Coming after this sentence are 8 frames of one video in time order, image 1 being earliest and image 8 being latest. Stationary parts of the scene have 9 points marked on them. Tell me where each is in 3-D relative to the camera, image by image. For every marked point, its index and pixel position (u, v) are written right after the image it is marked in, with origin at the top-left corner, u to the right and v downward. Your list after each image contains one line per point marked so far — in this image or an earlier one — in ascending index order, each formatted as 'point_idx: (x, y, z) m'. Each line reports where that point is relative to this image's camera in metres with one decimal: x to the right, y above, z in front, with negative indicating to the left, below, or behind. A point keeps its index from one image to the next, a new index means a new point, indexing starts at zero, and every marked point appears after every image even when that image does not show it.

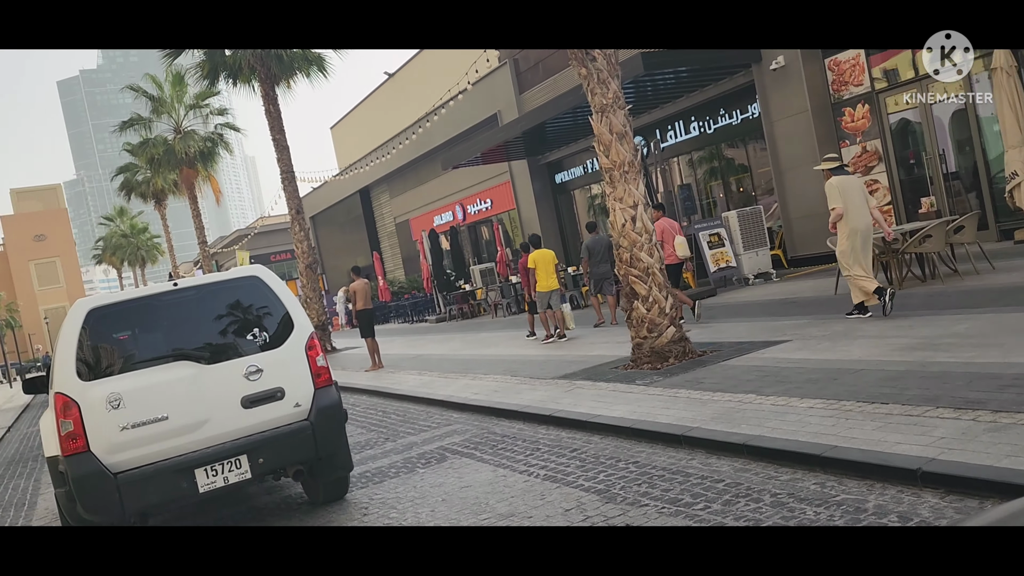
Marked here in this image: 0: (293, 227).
0: (-5.1, +1.4, +19.6) m
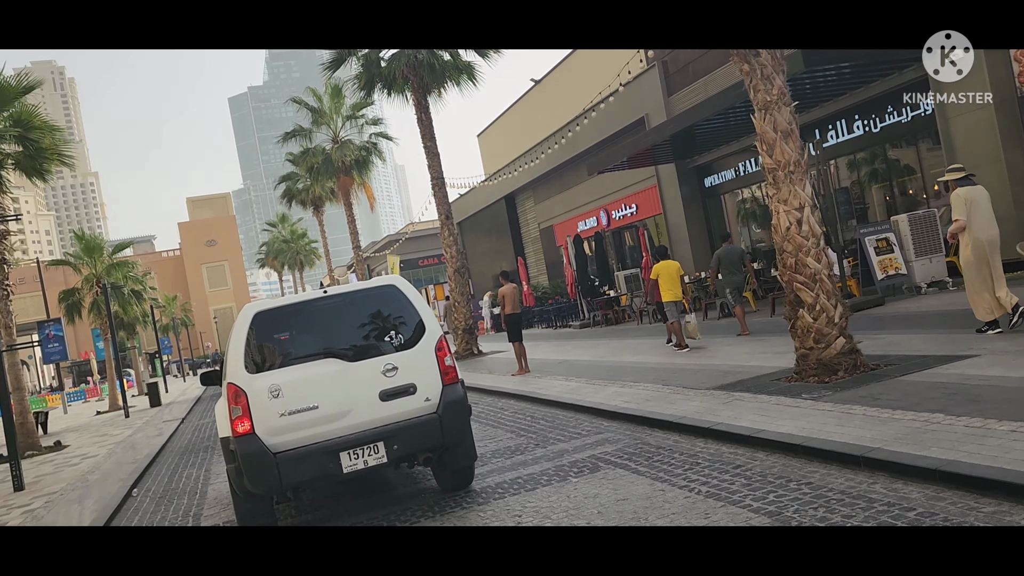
0: (-1.7, +1.3, +20.0) m
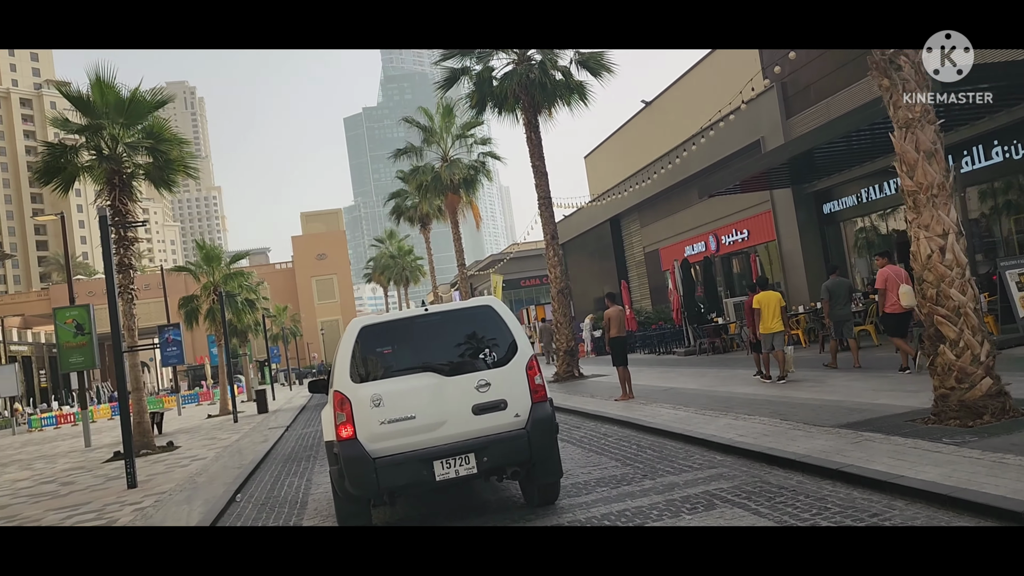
0: (+0.8, +0.8, +19.9) m
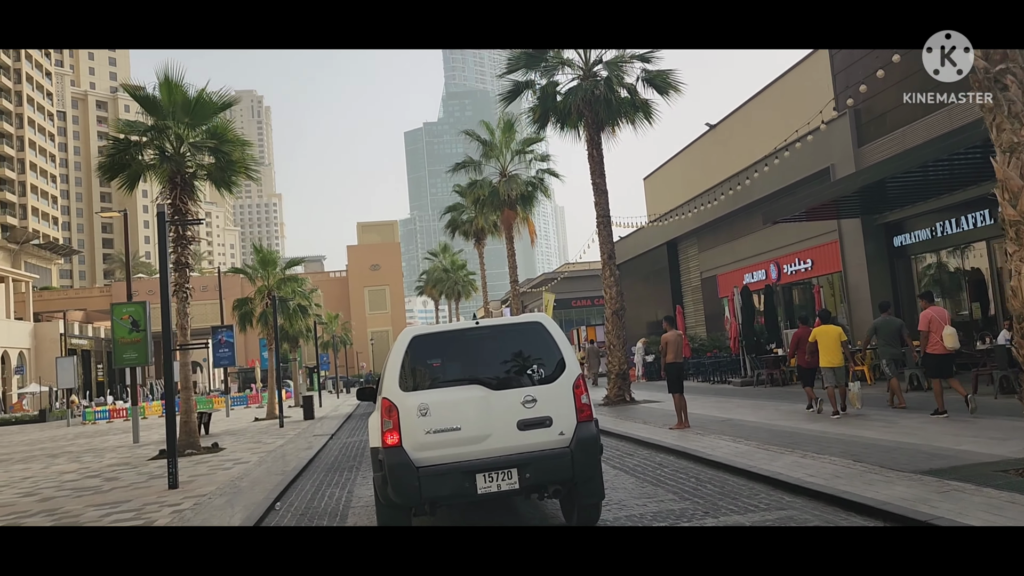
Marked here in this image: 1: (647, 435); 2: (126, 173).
0: (+2.1, +0.3, +19.4) m
1: (+1.9, -2.1, +12.1) m
2: (-7.9, +2.4, +17.4) m
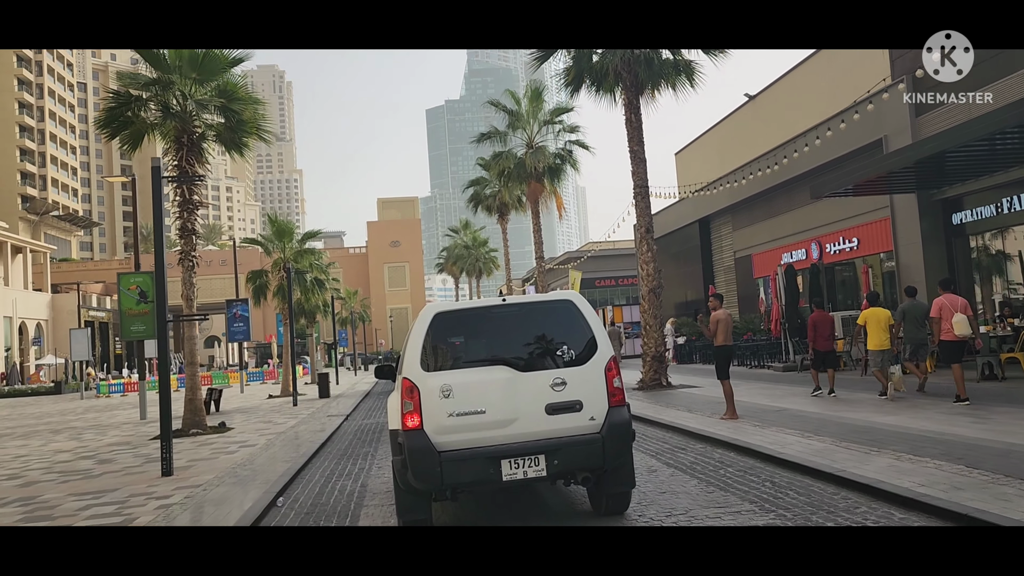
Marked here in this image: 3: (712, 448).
0: (+2.7, +0.9, +18.0) m
1: (+2.3, -1.8, +10.8) m
2: (-7.3, +3.0, +16.2) m
3: (+2.2, -1.7, +9.1) m
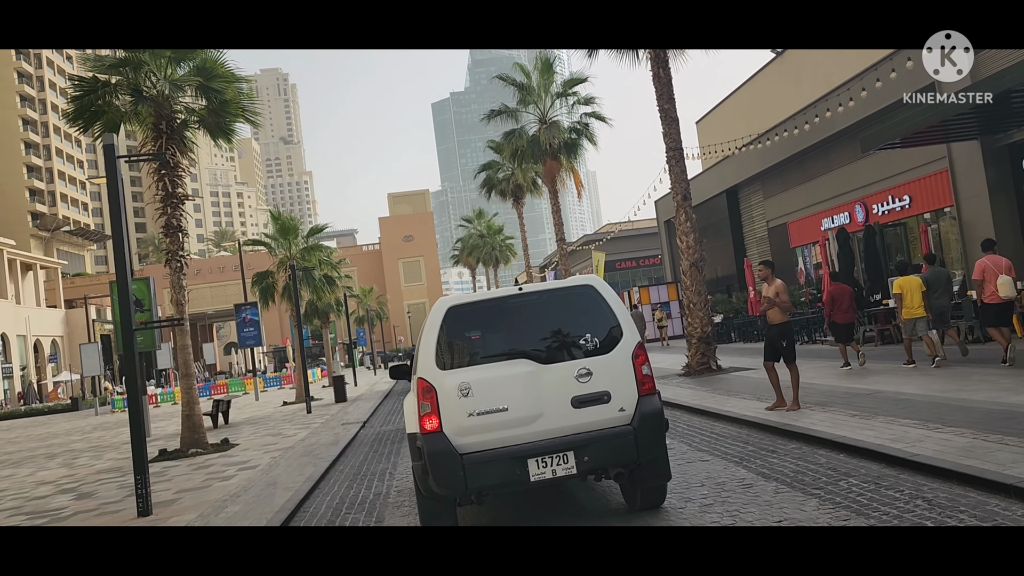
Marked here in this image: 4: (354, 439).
0: (+3.1, +1.3, +16.1) m
1: (+2.8, -1.4, +9.0) m
2: (-7.0, +2.9, +14.5) m
3: (+2.6, -1.4, +7.3) m
4: (-2.7, -2.6, +14.7) m
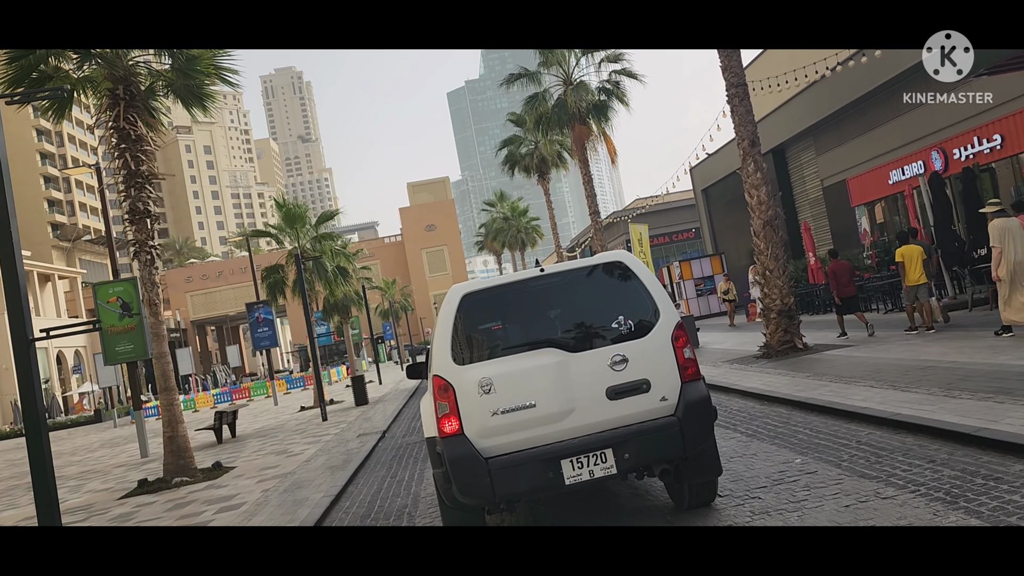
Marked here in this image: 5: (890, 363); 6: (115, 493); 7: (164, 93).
0: (+3.7, +1.9, +13.4) m
1: (+3.2, -1.0, +6.3) m
2: (-6.6, +2.8, +12.0) m
3: (+3.0, -1.0, +4.6) m
4: (-2.0, -2.4, +12.2) m
5: (+4.5, -1.0, +9.9) m
6: (-6.0, -3.0, +12.7) m
7: (-5.4, +3.0, +13.0) m
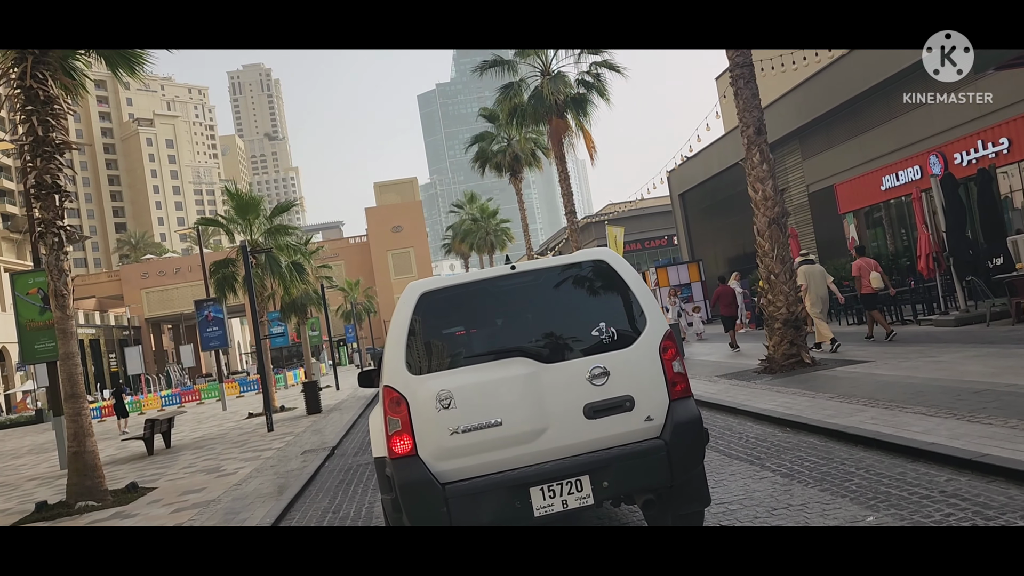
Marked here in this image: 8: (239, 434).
0: (+3.3, +1.8, +11.9) m
1: (+3.1, -1.0, +4.8) m
2: (-6.9, +3.0, +10.1) m
3: (+2.9, -1.0, +3.0) m
4: (-2.4, -2.4, +10.4) m
5: (+4.2, -1.0, +8.4) m
6: (-6.4, -2.9, +10.8) m
7: (-5.7, +3.1, +11.2) m
8: (-5.6, -3.0, +17.5) m
